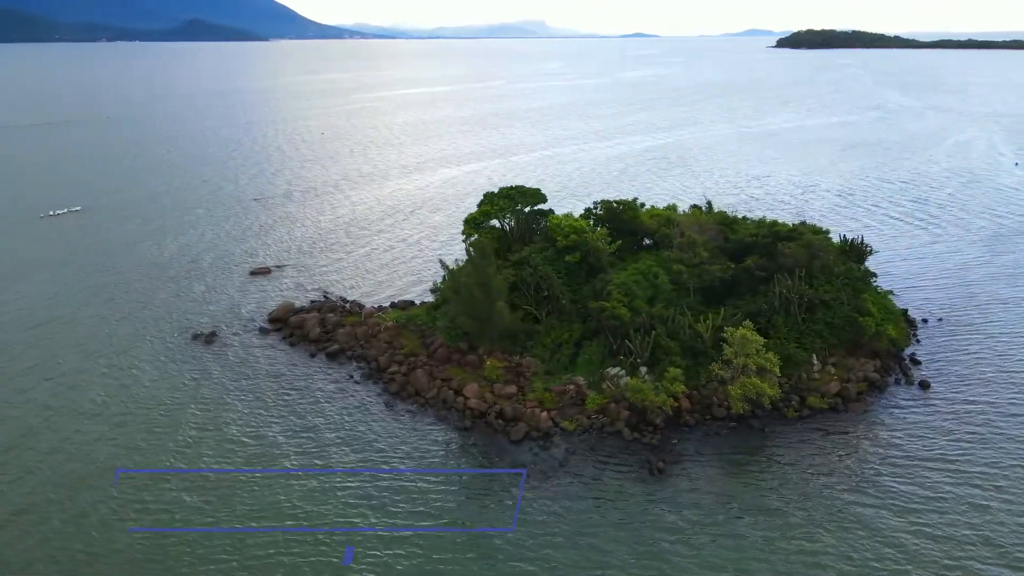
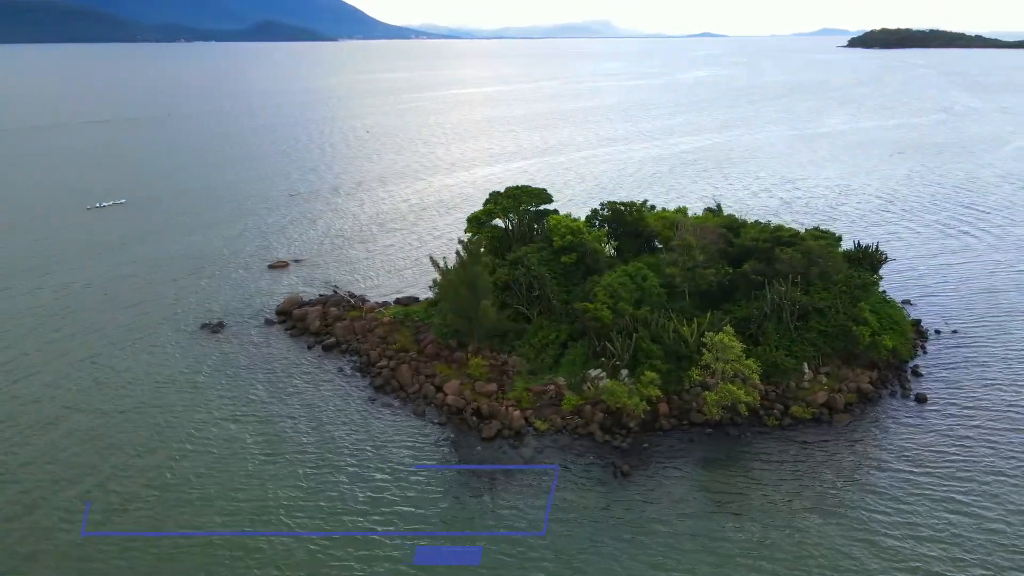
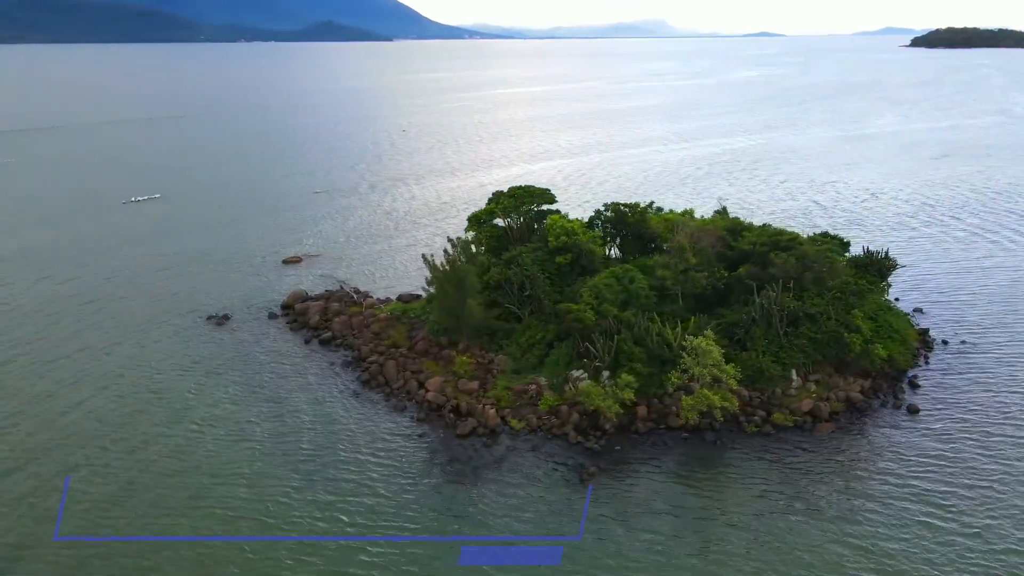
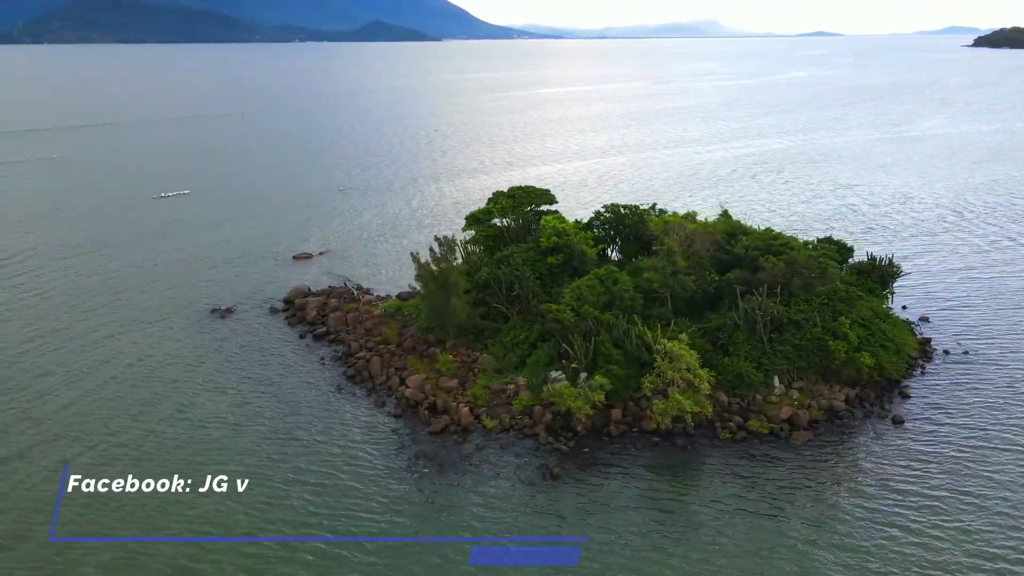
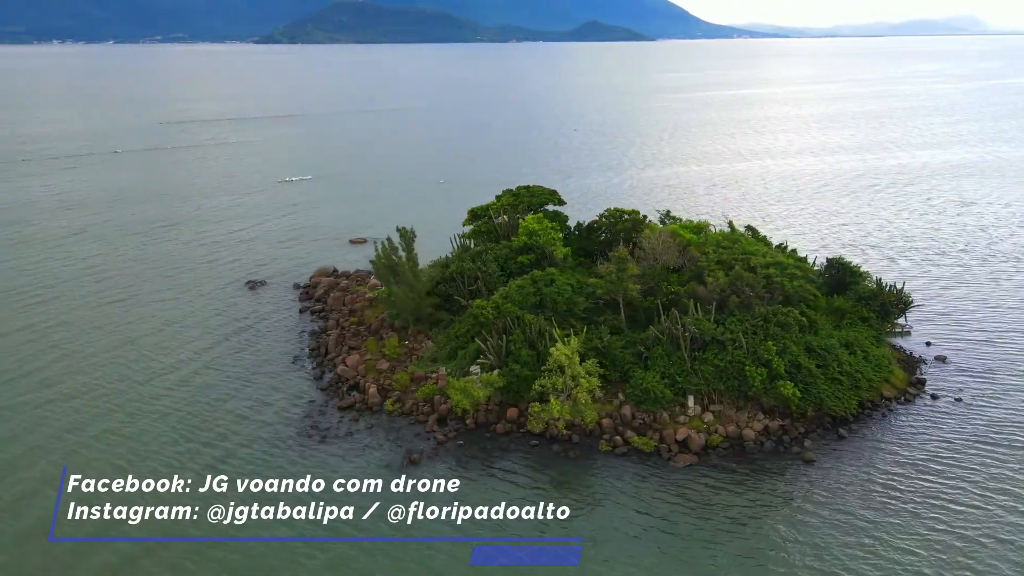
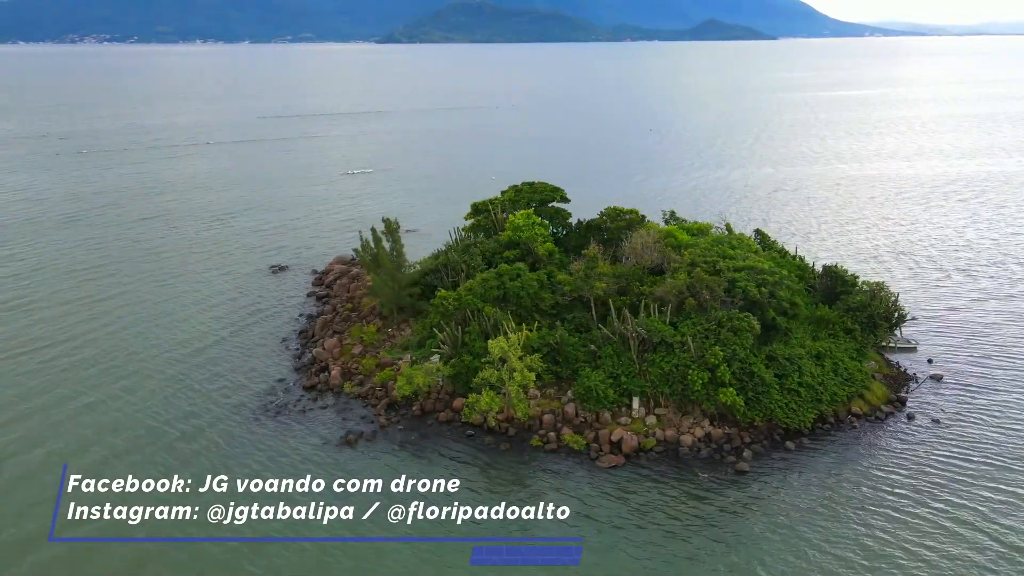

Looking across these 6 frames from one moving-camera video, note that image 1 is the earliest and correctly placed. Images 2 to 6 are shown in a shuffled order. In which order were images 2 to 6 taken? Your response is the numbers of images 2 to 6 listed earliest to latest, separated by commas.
2, 3, 4, 5, 6
